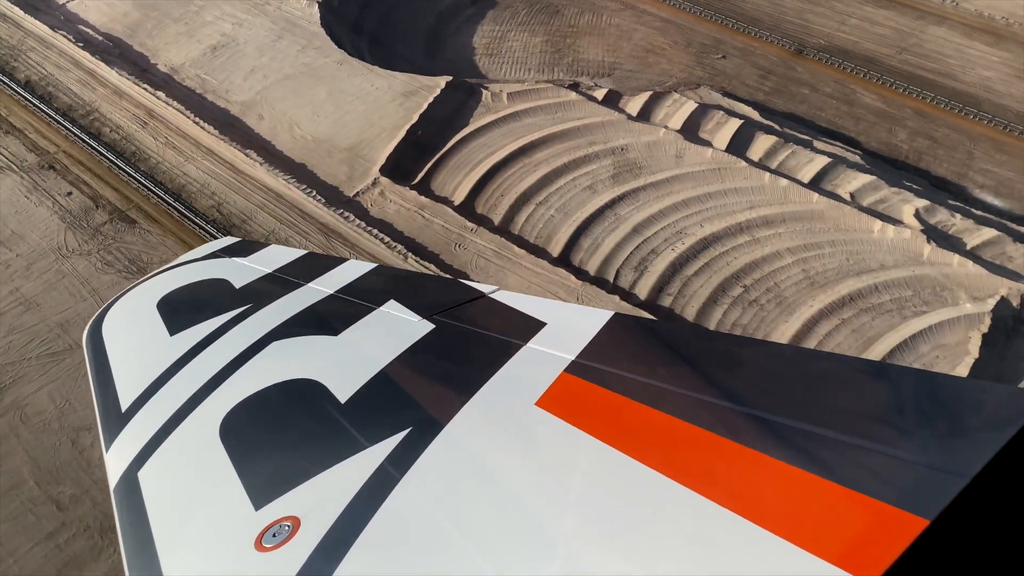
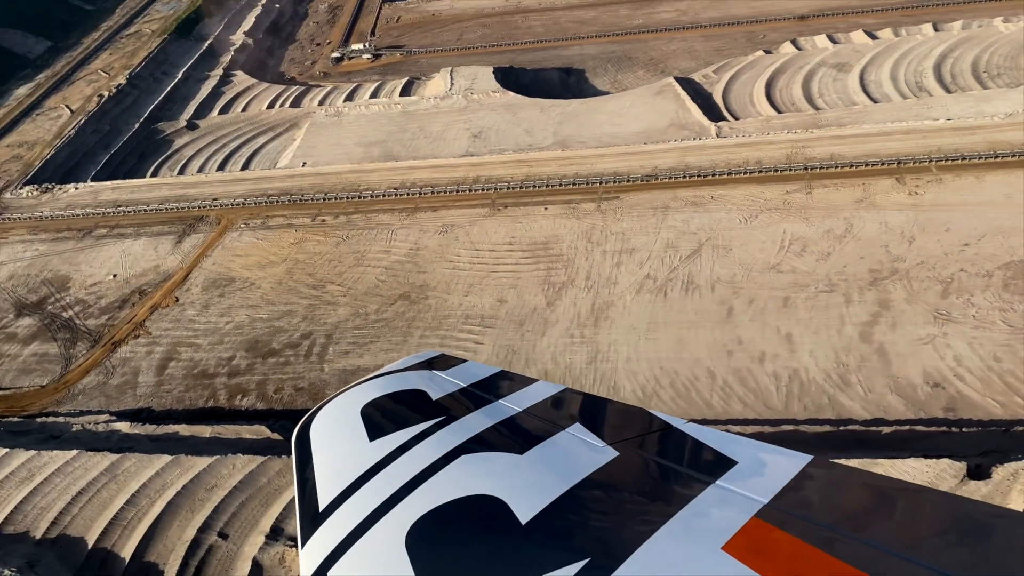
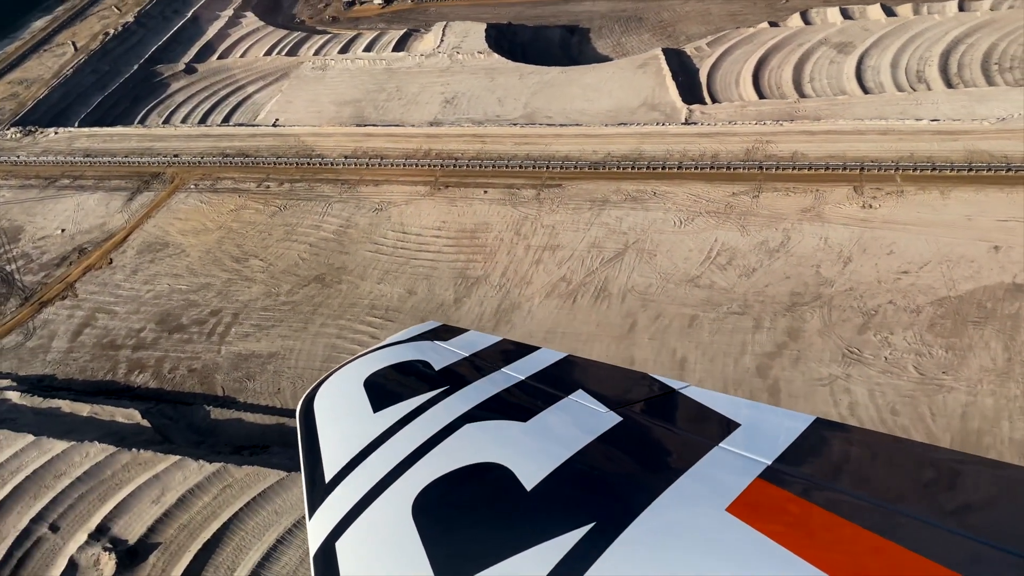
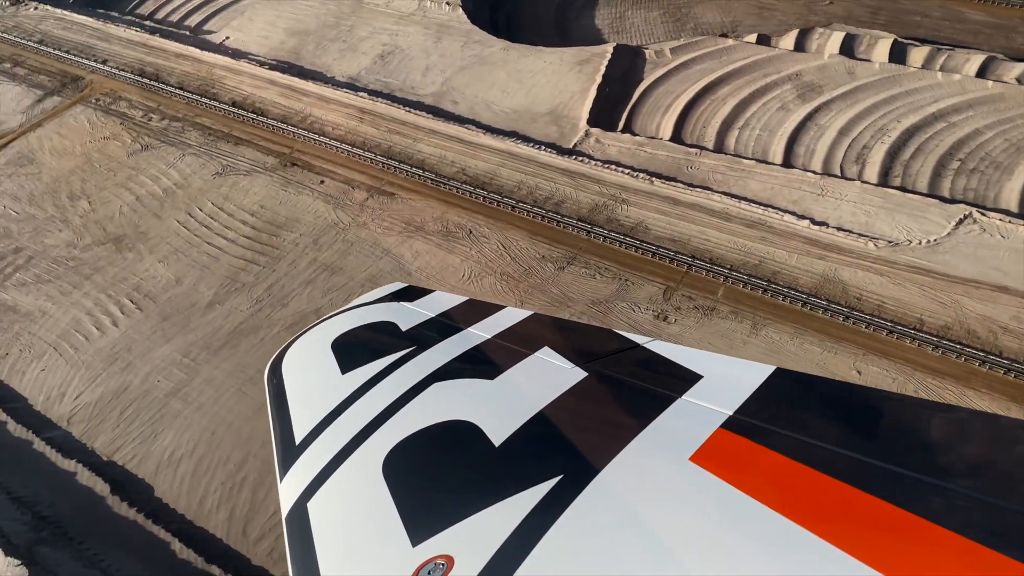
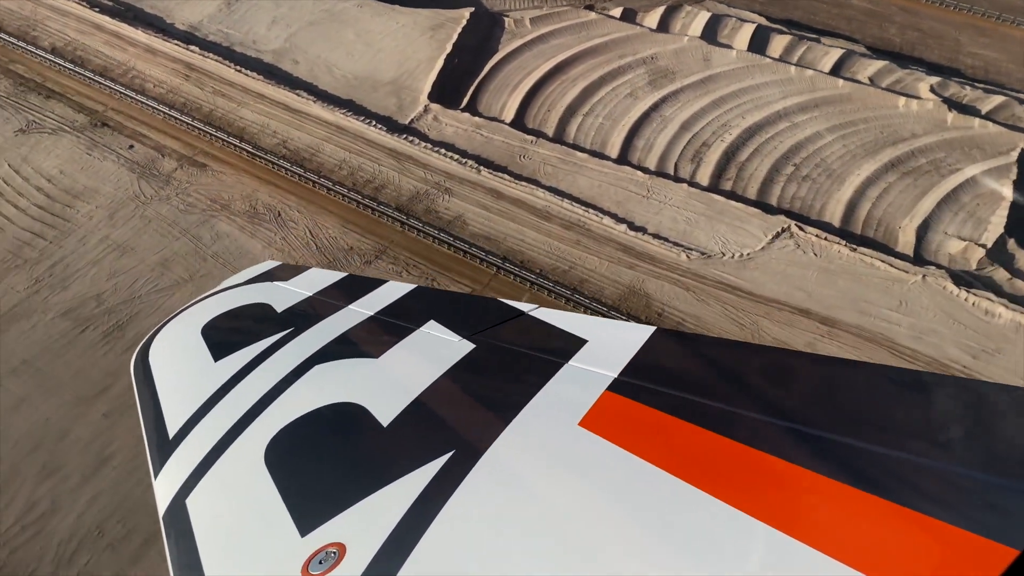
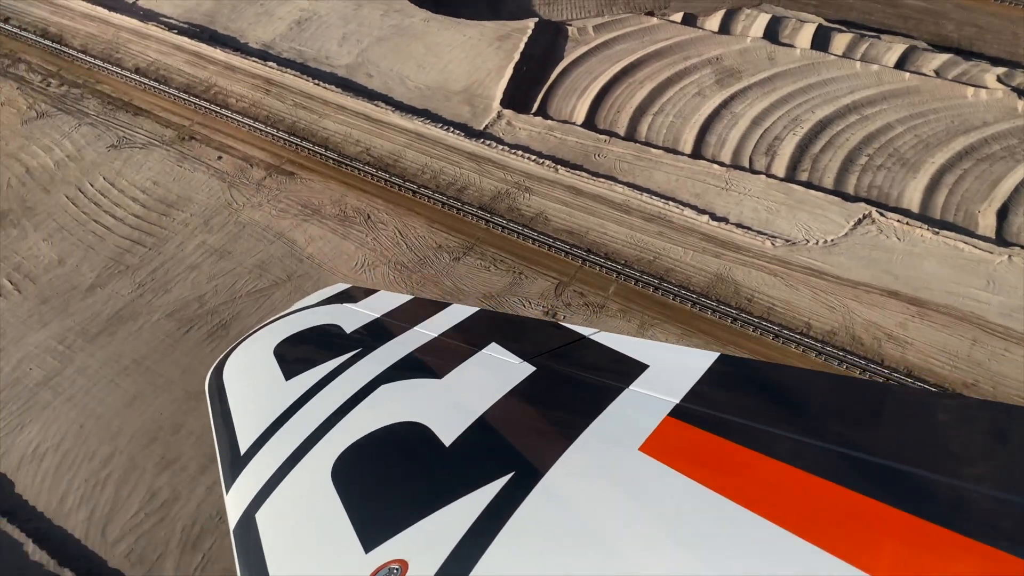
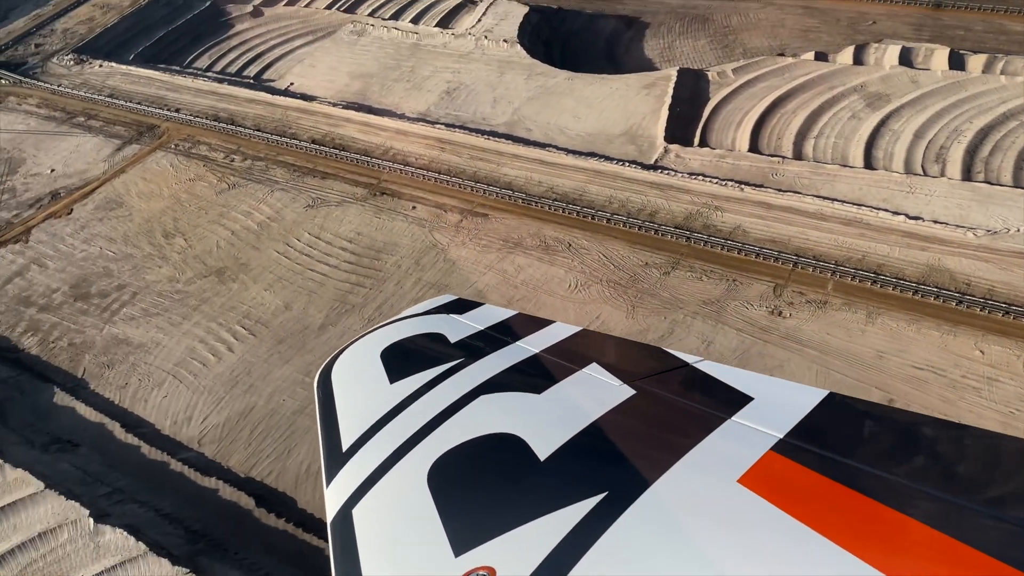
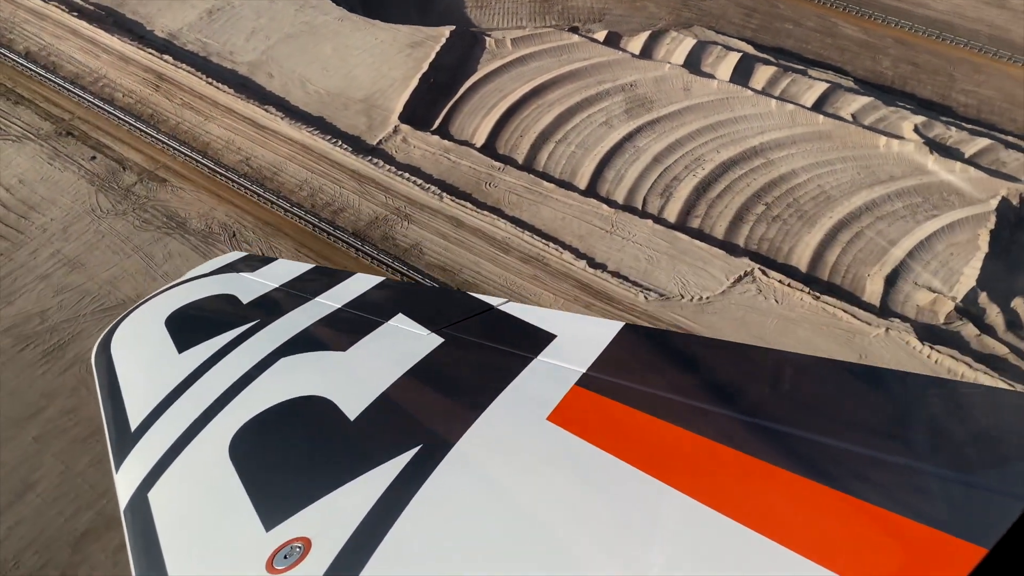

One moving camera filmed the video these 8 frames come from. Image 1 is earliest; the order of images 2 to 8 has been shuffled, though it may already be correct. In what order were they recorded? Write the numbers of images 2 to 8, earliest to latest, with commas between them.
8, 5, 6, 4, 7, 3, 2
